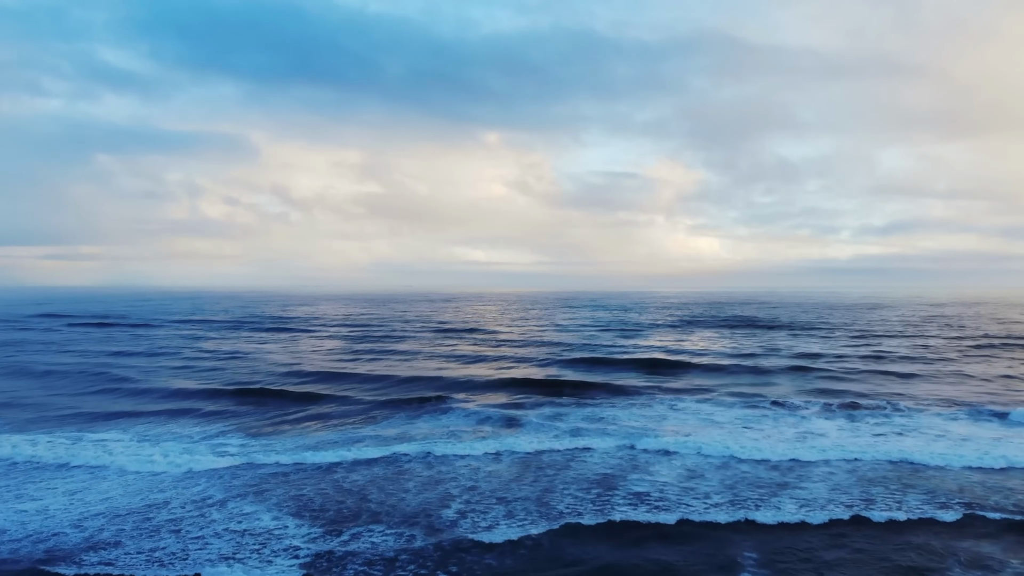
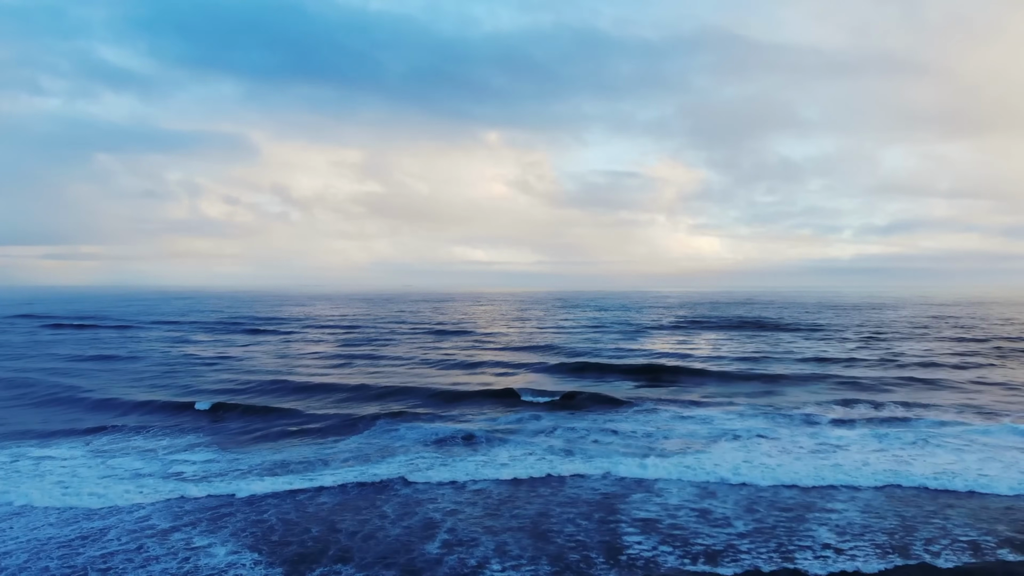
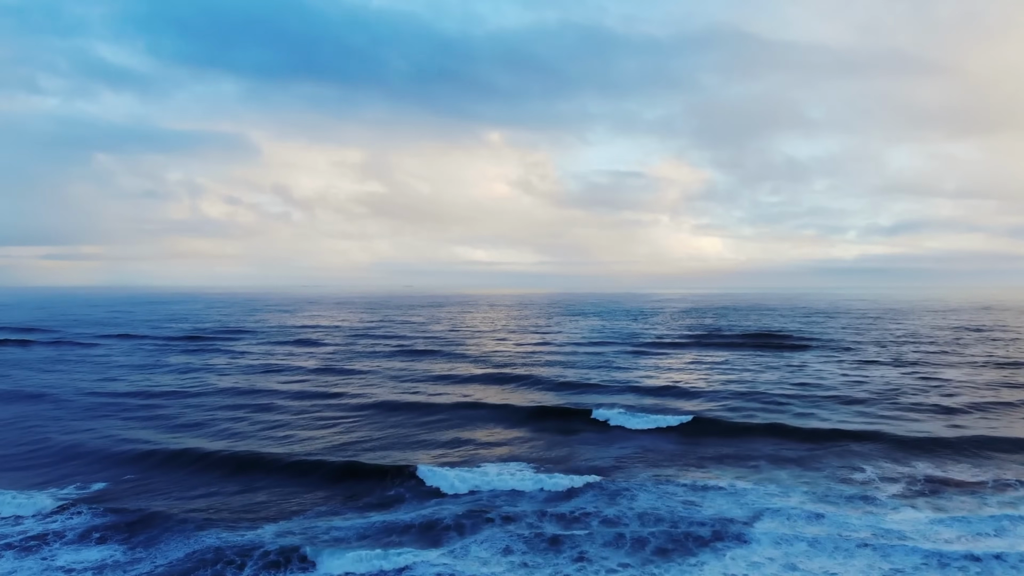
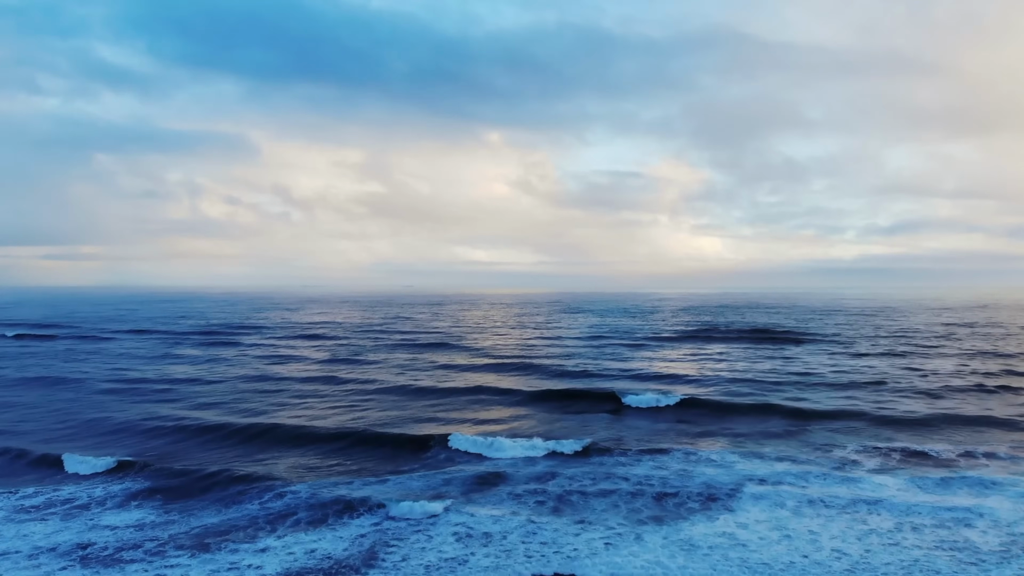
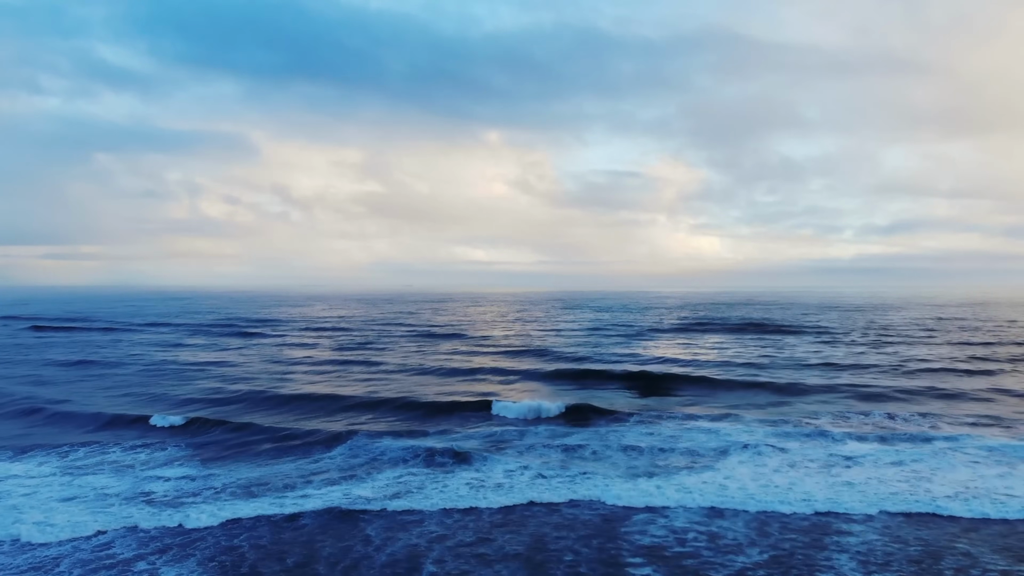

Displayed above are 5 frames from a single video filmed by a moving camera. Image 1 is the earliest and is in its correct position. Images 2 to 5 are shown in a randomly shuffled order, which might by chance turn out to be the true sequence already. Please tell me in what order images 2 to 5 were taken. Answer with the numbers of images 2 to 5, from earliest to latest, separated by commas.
2, 5, 4, 3
